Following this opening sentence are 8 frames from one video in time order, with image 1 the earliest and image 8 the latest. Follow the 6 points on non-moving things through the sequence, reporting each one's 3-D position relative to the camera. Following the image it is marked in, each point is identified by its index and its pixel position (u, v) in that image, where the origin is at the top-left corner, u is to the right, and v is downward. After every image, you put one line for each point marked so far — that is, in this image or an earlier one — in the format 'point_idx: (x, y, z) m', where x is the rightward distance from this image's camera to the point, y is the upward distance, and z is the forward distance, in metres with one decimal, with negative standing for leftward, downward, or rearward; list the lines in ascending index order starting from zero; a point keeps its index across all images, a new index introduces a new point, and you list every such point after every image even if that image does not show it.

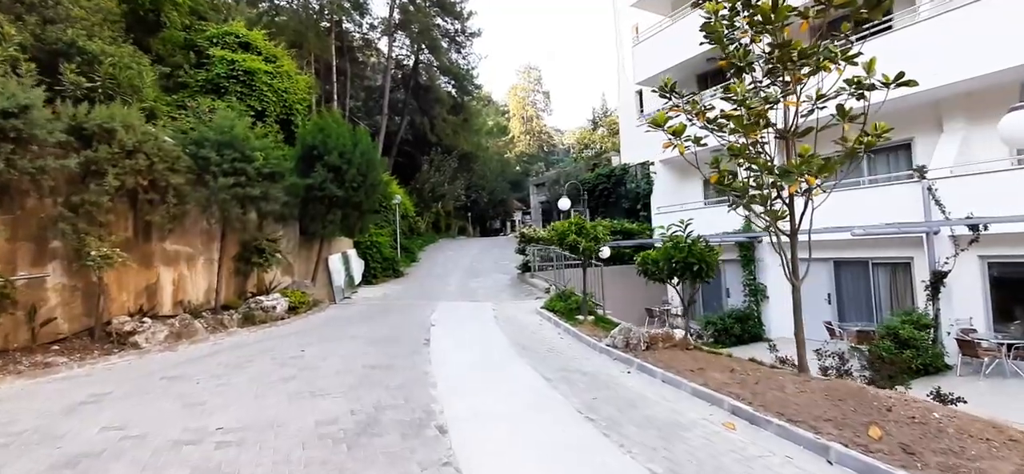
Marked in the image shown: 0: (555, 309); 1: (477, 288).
0: (+0.9, -1.6, +10.4) m
1: (-1.0, -1.5, +14.3) m
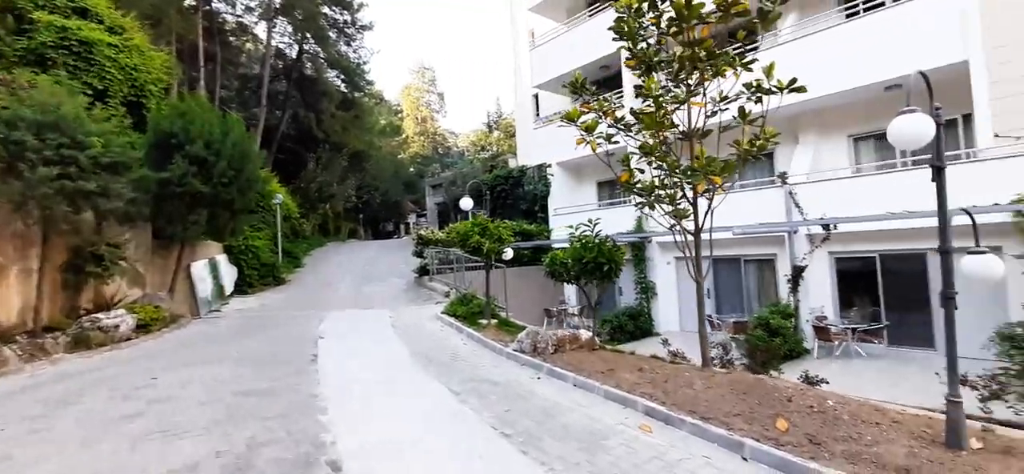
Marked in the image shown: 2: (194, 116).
0: (-1.1, -1.6, +10.0) m
1: (-3.9, -1.6, +13.3) m
2: (-6.1, +2.3, +9.3) m
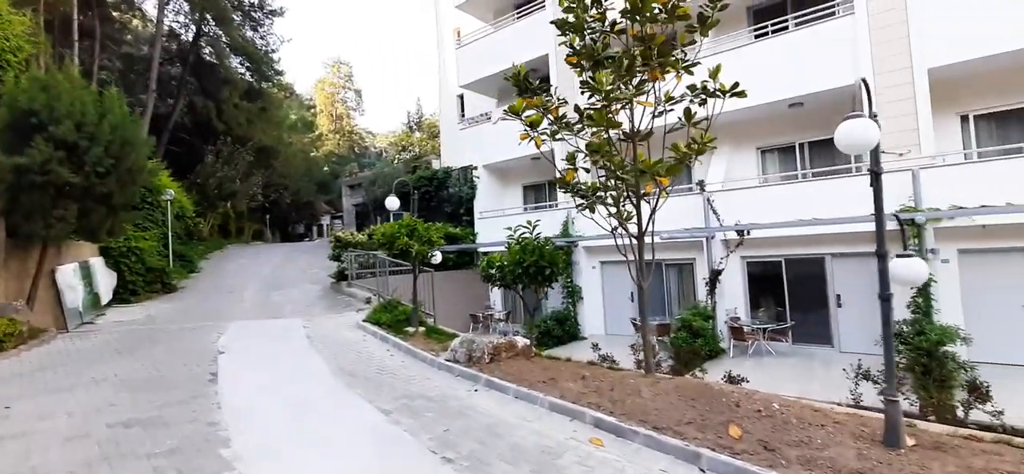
0: (-2.5, -1.6, +9.2) m
1: (-5.8, -1.6, +12.1) m
2: (-7.2, +2.4, +7.8) m
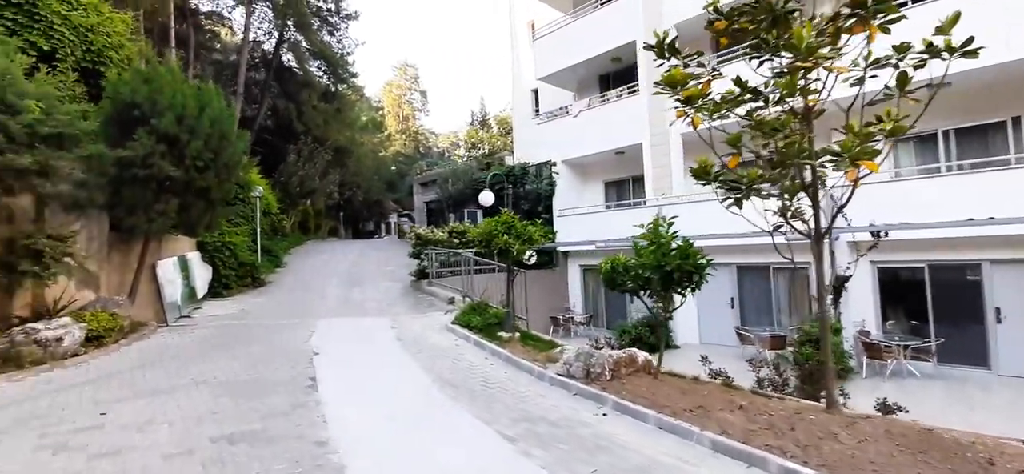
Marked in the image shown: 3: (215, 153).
0: (-0.7, -1.6, +8.7) m
1: (-3.6, -1.5, +11.9) m
2: (-5.6, +2.4, +7.7) m
3: (-4.9, +1.4, +8.0) m
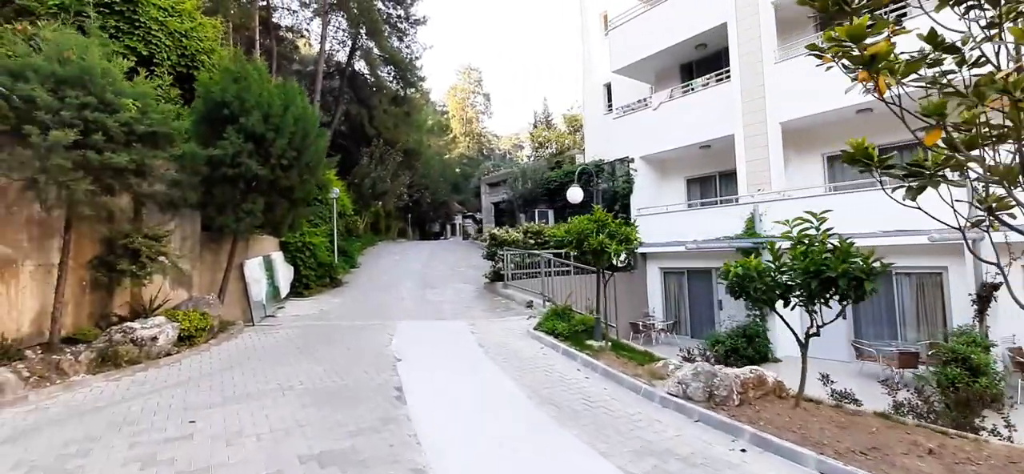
0: (+0.7, -1.6, +8.0) m
1: (-1.7, -1.6, +11.6) m
2: (-4.2, +2.4, +7.7) m
3: (-3.5, +1.4, +7.9) m
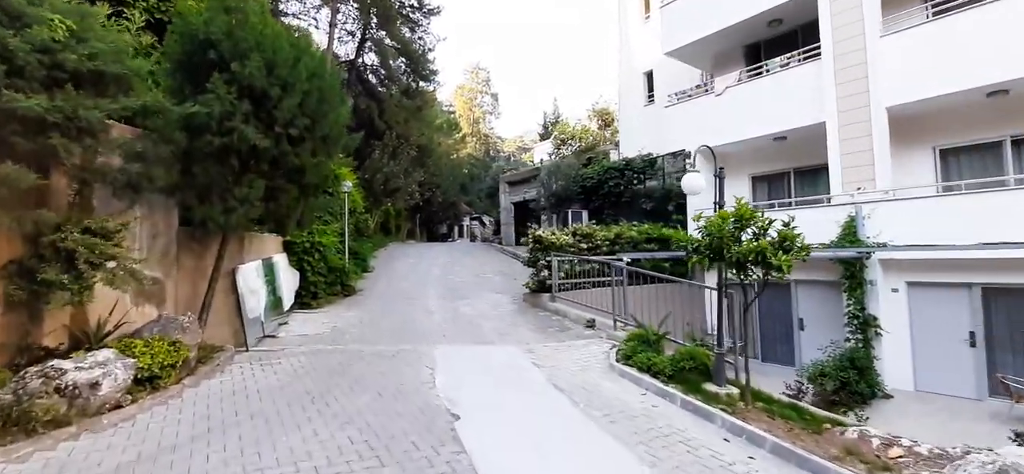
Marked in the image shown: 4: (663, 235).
0: (+1.7, -1.6, +6.0) m
1: (-0.7, -1.6, +9.5) m
2: (-3.1, +2.5, +5.7) m
3: (-2.4, +1.4, +5.9) m
4: (+4.0, 0.0, +13.4) m
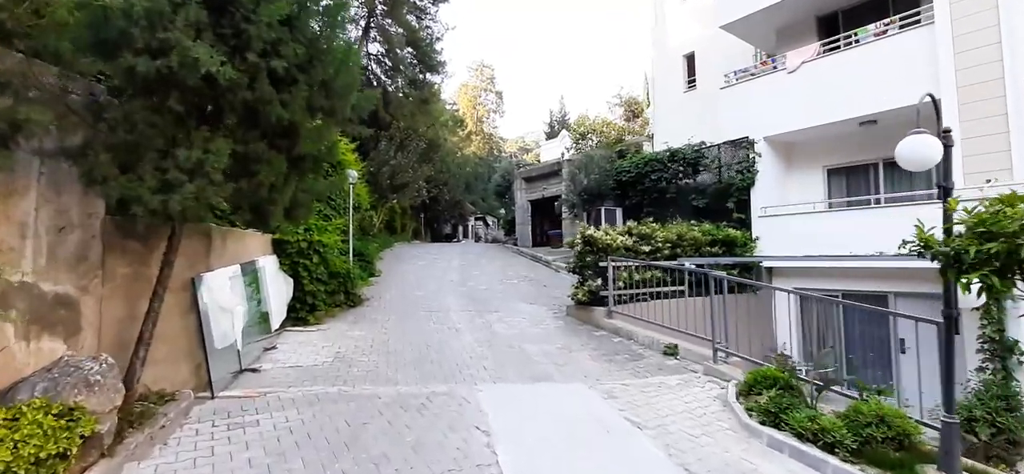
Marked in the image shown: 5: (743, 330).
0: (+2.5, -1.6, +3.9) m
1: (+0.1, -1.6, +7.5) m
2: (-2.3, +2.5, +3.7) m
3: (-1.6, +1.4, +3.9) m
4: (+4.8, 0.0, +11.4) m
5: (+5.6, -1.9, +11.3) m
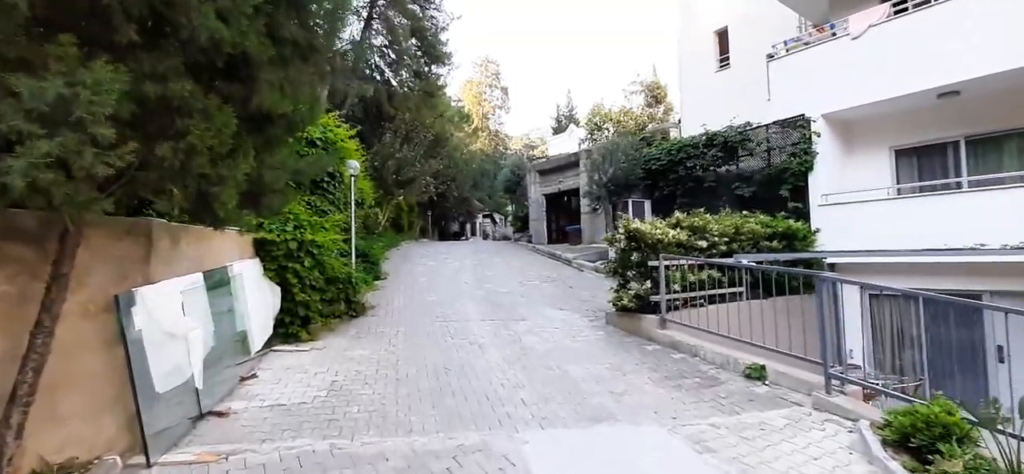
0: (+2.9, -1.5, +2.5) m
1: (+0.5, -1.5, +6.1) m
2: (-1.9, +2.5, +2.3) m
3: (-1.2, +1.5, +2.5) m
4: (+5.3, +0.2, +9.9) m
5: (+6.1, -1.7, +9.8) m
